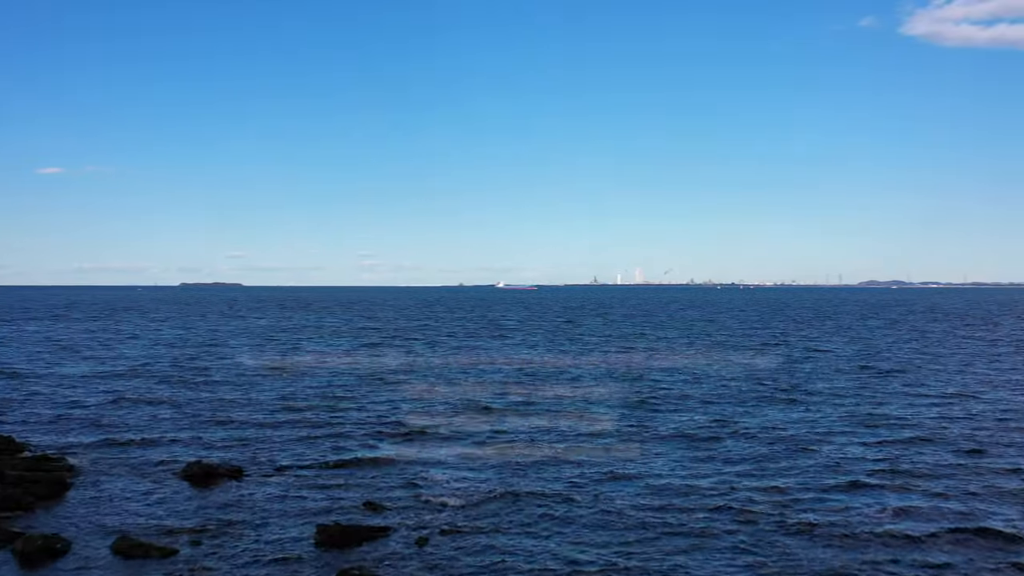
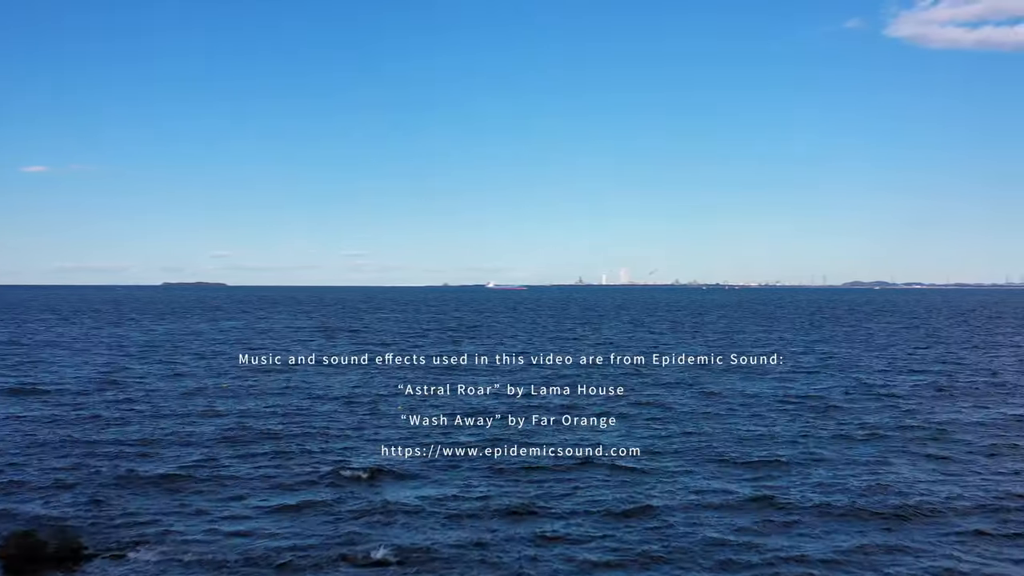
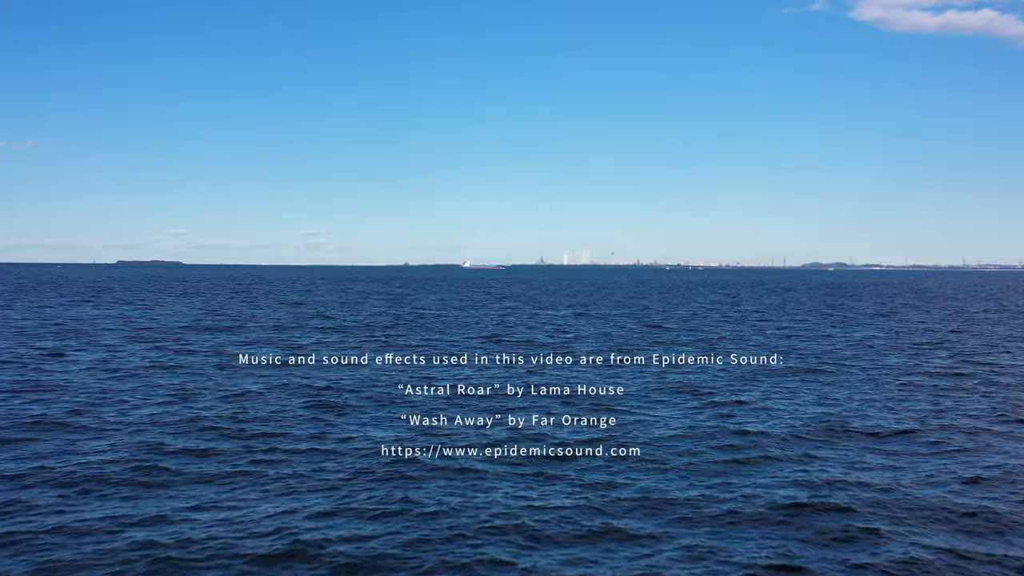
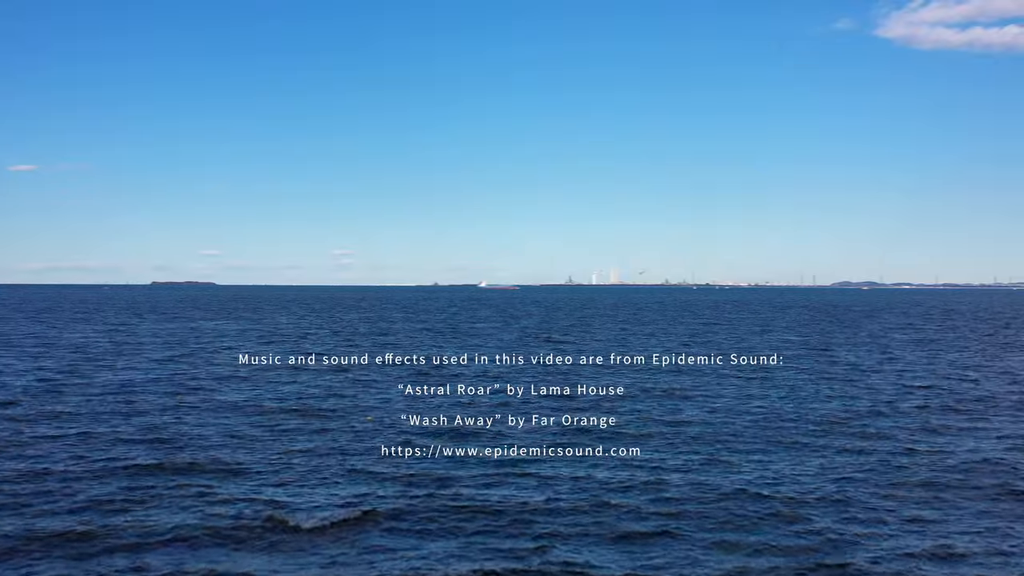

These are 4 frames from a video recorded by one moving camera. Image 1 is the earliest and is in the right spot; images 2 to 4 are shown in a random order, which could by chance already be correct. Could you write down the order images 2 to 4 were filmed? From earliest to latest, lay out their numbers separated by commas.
2, 4, 3
